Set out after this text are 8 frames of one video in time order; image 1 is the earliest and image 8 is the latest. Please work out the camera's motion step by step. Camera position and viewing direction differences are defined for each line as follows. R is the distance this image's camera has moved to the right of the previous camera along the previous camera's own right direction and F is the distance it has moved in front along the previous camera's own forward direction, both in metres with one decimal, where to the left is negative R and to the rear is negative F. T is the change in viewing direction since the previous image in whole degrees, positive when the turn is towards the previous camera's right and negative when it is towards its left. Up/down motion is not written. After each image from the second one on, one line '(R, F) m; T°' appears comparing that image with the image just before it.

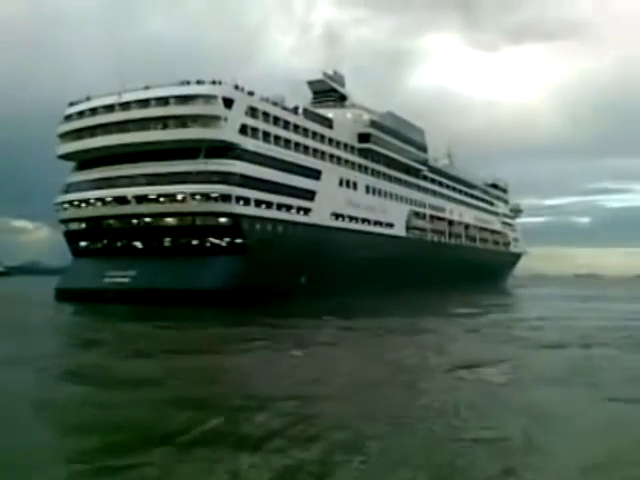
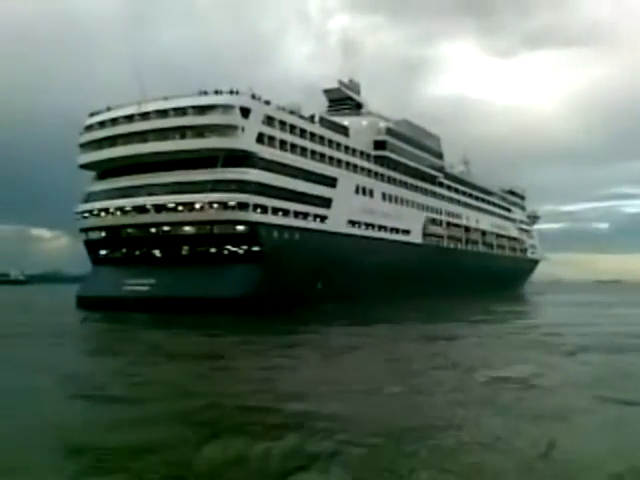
(-0.1, -0.2) m; -1°
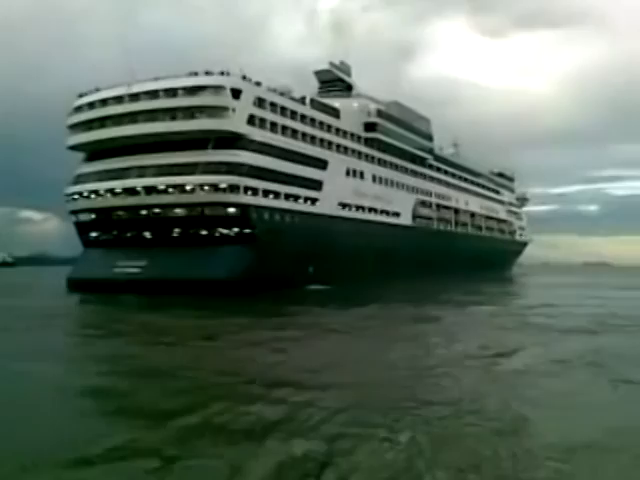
(-0.1, -0.2) m; +1°
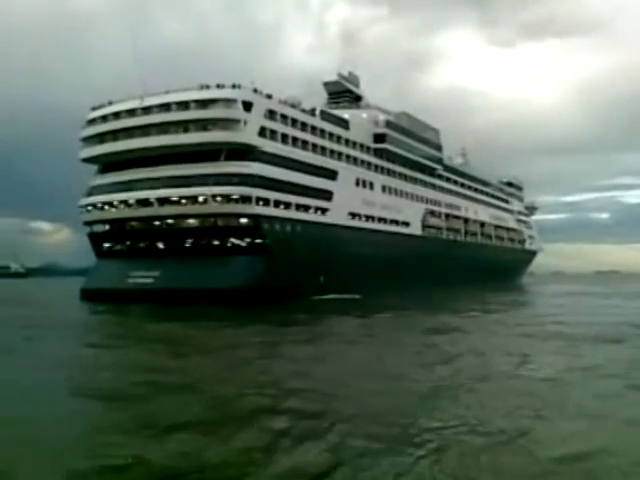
(-0.1, -0.4) m; -1°
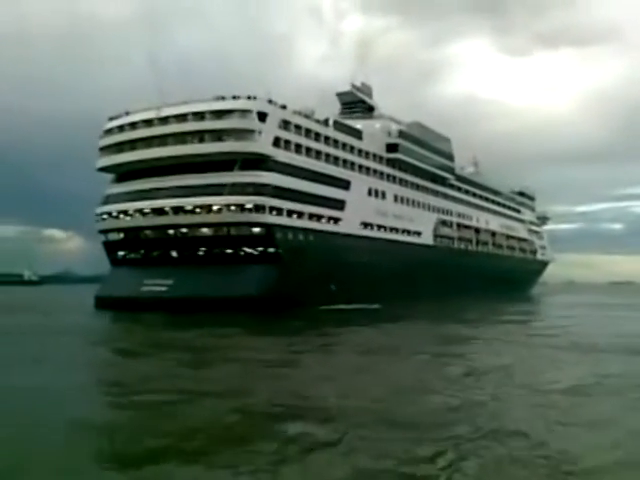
(-0.1, -0.3) m; -1°
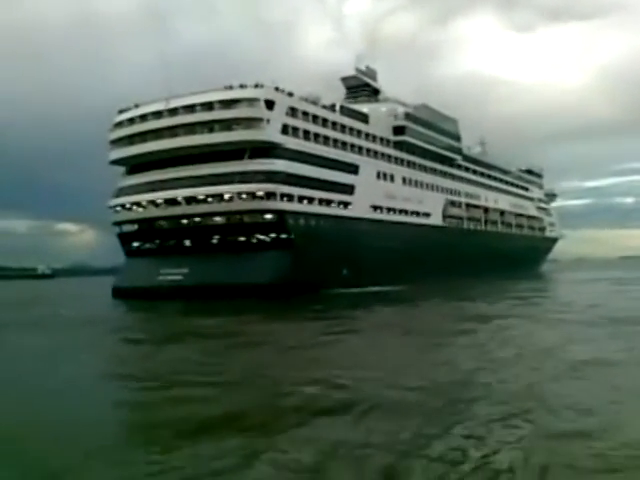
(-0.2, -0.6) m; -1°
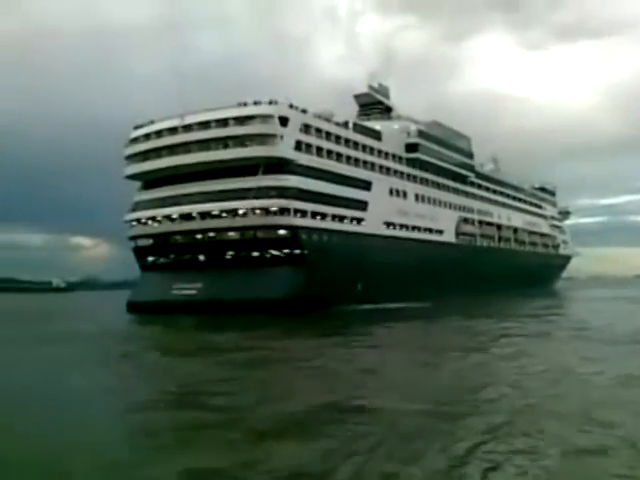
(-0.1, -0.2) m; -1°
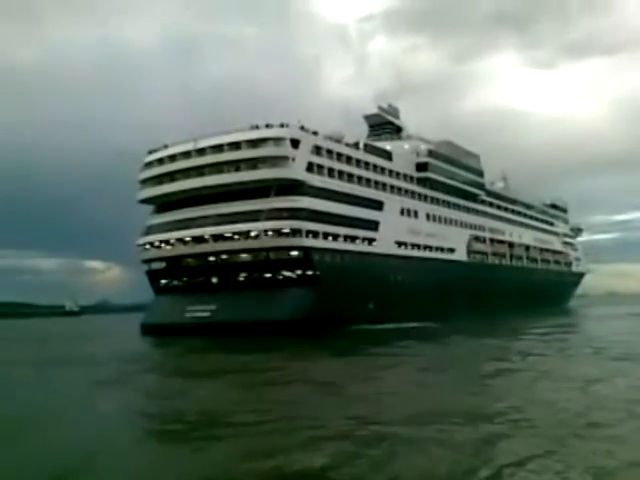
(-0.1, -0.2) m; -1°
